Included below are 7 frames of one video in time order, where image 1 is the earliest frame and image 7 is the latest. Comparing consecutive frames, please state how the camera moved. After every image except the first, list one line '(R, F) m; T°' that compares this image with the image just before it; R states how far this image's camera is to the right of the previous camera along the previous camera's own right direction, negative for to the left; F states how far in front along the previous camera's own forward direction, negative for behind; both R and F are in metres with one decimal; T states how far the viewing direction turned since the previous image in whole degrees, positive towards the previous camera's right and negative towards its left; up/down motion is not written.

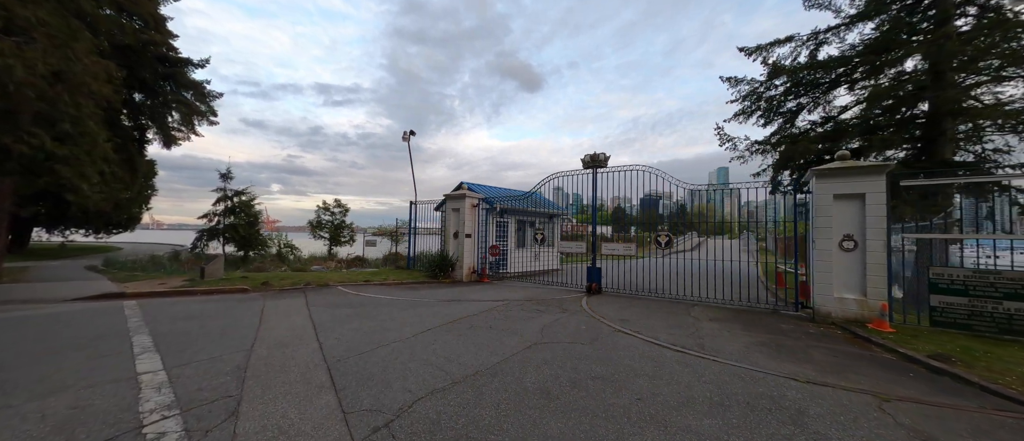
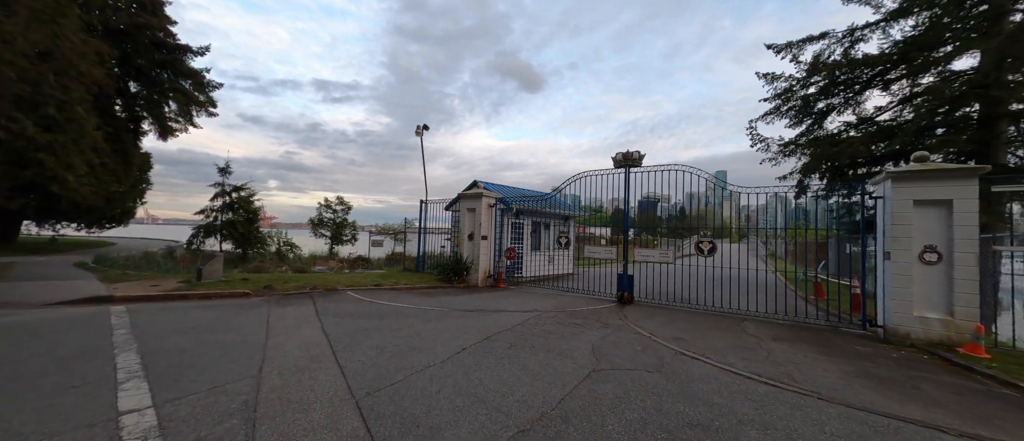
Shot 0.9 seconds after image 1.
(-0.7, +0.7) m; 0°
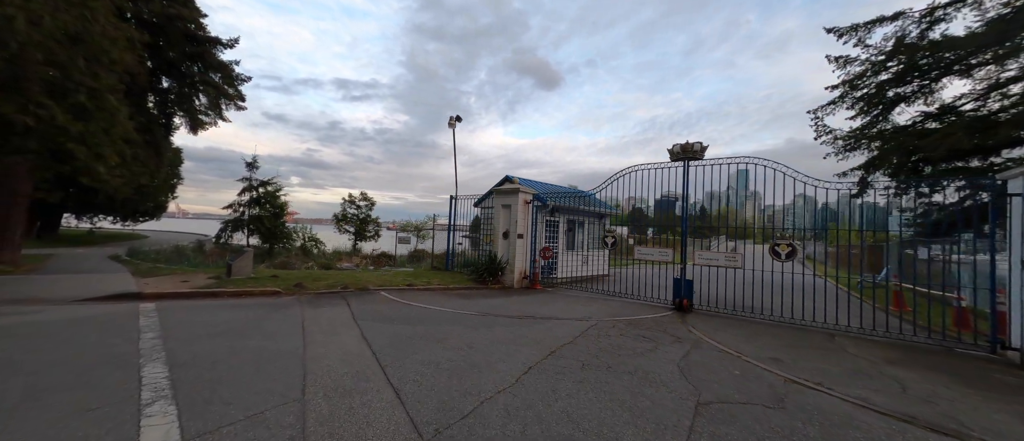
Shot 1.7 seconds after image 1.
(-0.7, +0.7) m; -3°
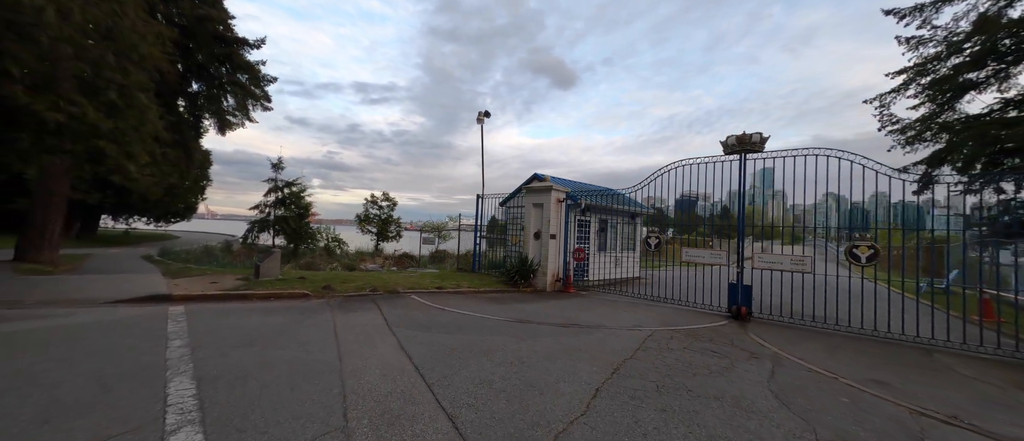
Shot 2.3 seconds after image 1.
(-0.5, +0.5) m; -3°
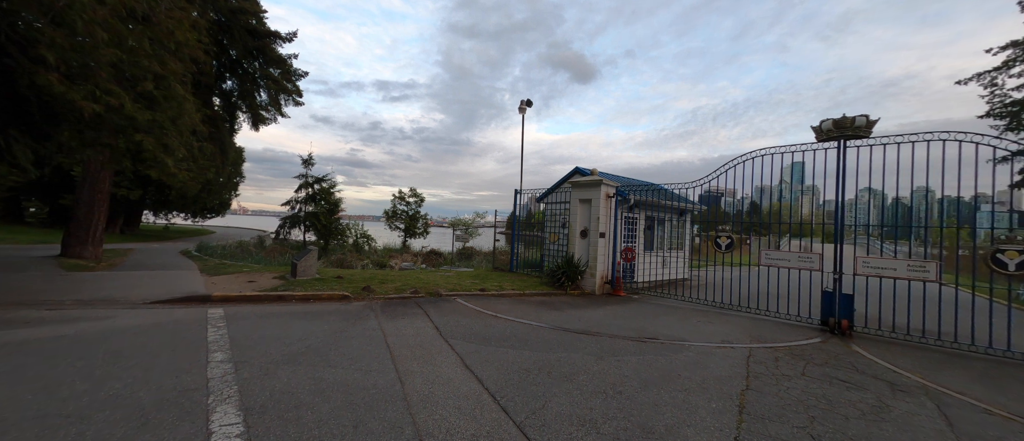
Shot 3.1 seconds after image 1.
(-0.7, +0.7) m; -3°
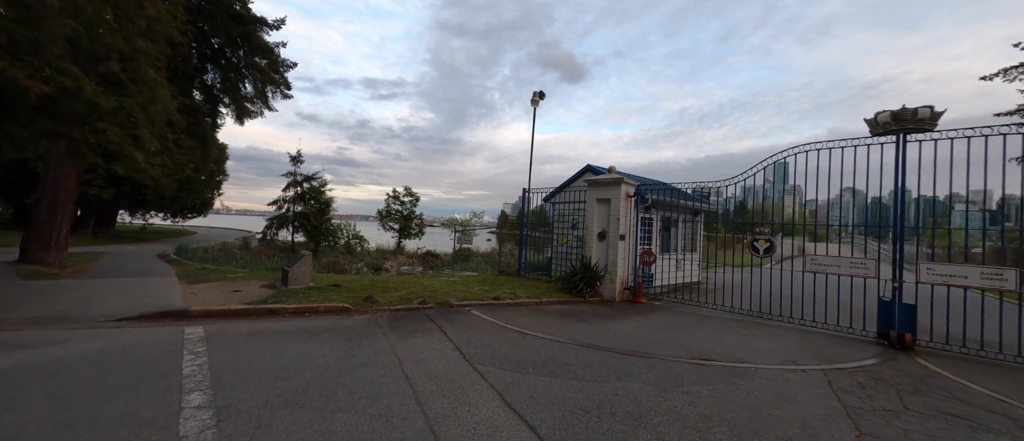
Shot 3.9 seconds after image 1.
(-0.6, +0.8) m; +2°
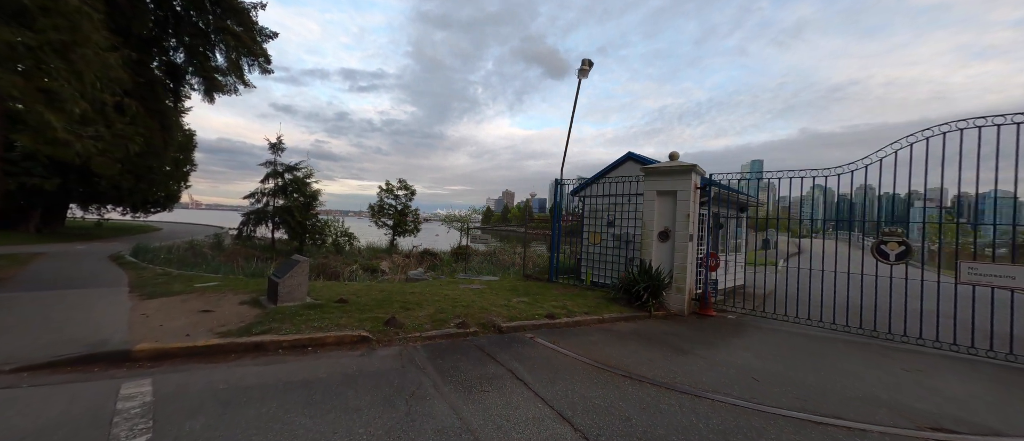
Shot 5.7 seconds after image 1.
(-1.3, +1.8) m; +3°
